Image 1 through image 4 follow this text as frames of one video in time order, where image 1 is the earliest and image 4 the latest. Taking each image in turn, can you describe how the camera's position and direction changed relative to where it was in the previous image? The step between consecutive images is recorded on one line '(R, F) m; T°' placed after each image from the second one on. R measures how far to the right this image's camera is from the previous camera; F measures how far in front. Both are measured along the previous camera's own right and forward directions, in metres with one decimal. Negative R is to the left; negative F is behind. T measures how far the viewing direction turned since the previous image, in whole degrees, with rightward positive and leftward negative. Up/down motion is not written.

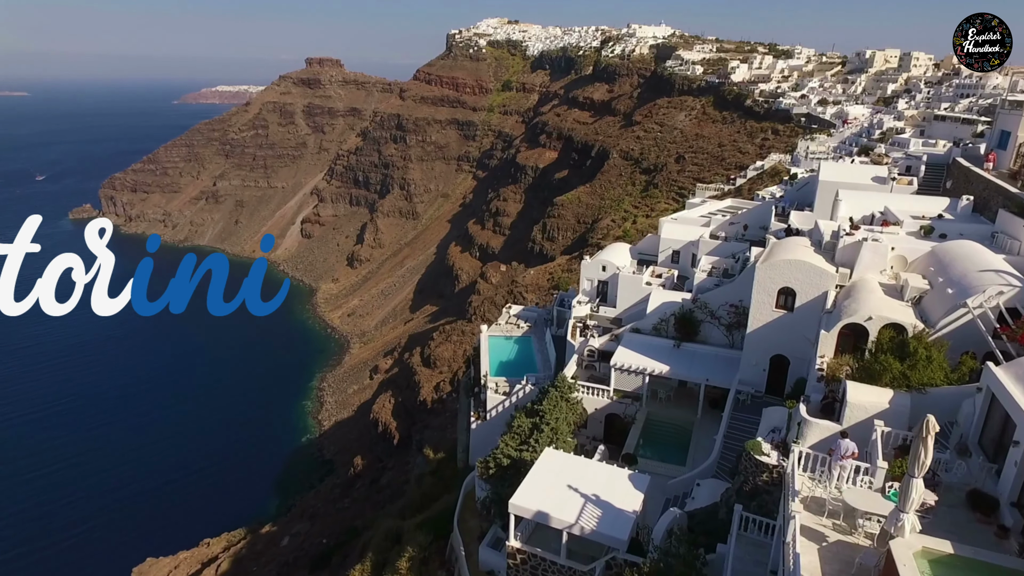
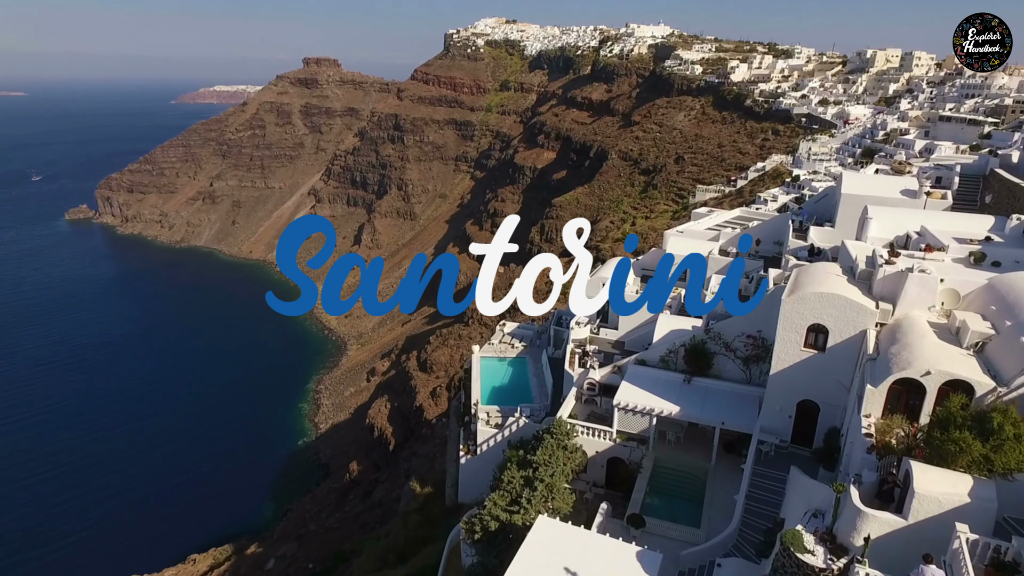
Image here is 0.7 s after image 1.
(+0.1, +0.7) m; 0°
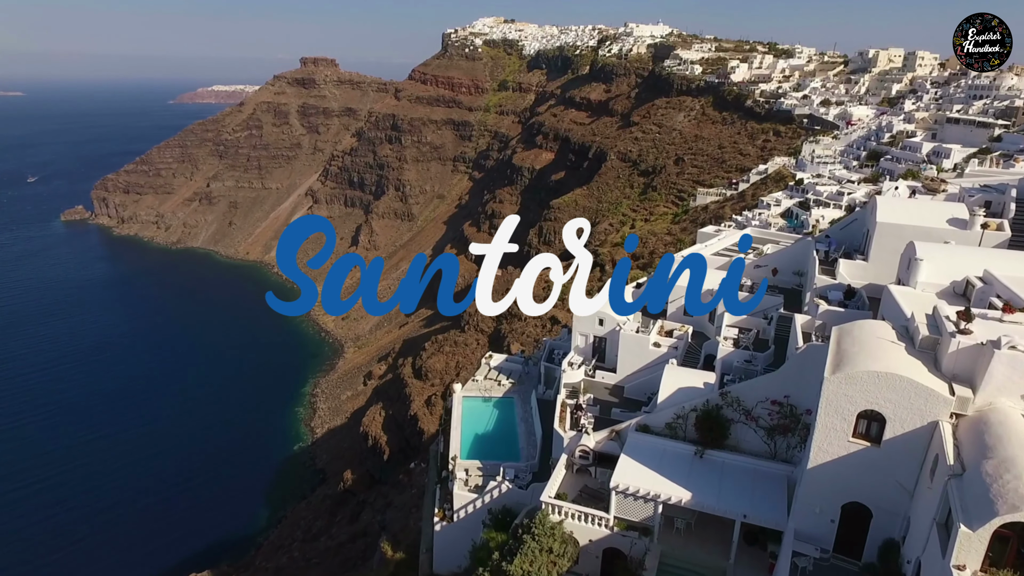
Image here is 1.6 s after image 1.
(+0.2, +0.9) m; 0°
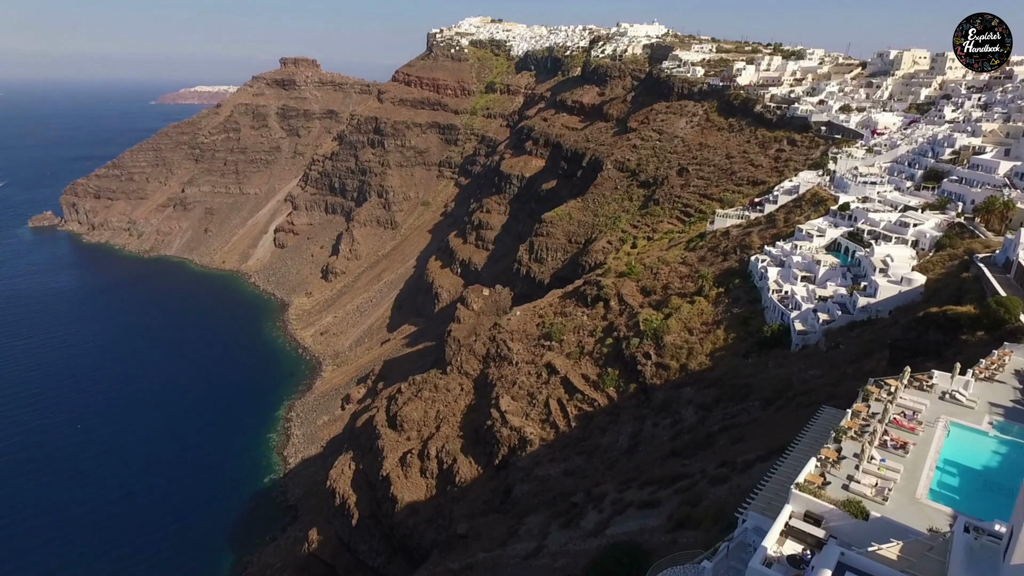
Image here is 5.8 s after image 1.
(0.0, +5.8) m; +1°
